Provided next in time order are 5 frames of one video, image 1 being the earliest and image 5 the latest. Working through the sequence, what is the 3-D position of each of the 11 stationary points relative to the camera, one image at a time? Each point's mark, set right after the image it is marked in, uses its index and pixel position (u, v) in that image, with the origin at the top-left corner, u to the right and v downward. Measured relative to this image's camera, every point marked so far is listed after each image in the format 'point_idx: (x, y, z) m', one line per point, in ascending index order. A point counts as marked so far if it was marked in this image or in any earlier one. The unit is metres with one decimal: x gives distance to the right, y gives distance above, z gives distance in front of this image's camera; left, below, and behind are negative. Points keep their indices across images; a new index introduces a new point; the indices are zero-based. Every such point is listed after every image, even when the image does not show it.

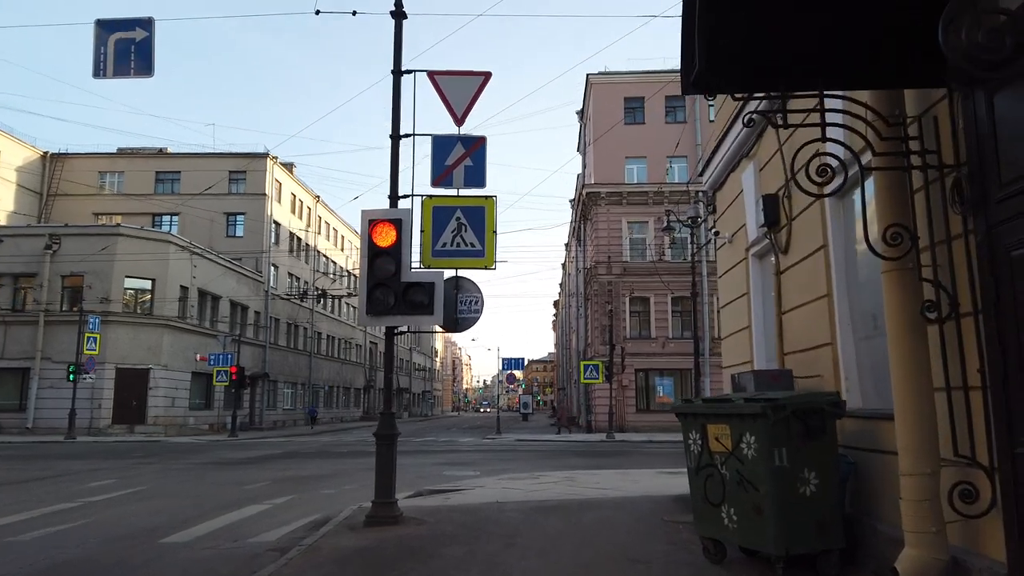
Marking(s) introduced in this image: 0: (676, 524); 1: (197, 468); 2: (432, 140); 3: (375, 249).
0: (+1.8, -2.6, +8.2) m
1: (-7.6, -4.3, +17.9) m
2: (-1.0, +1.9, +9.6) m
3: (-1.6, +0.5, +8.9) m
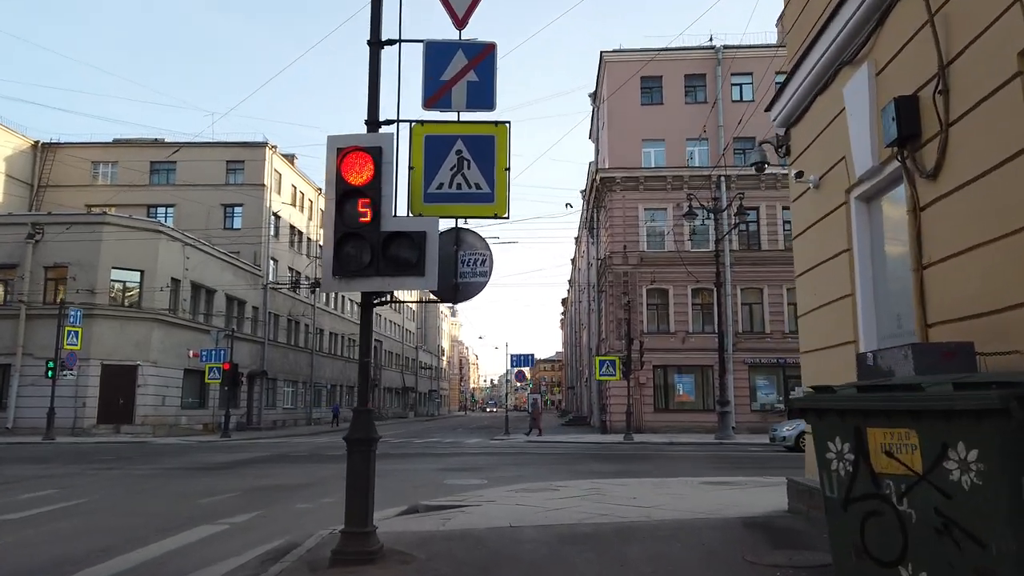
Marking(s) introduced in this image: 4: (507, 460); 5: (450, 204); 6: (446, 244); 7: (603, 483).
0: (+2.0, -2.2, +5.8) m
1: (-7.3, -3.9, +15.6) m
2: (-0.8, +2.3, +7.2) m
3: (-1.5, +0.9, +6.5) m
4: (-0.2, -4.4, +19.0) m
5: (-0.6, +0.8, +7.0) m
6: (-0.6, +0.4, +7.0) m
7: (+1.5, -3.2, +12.3) m
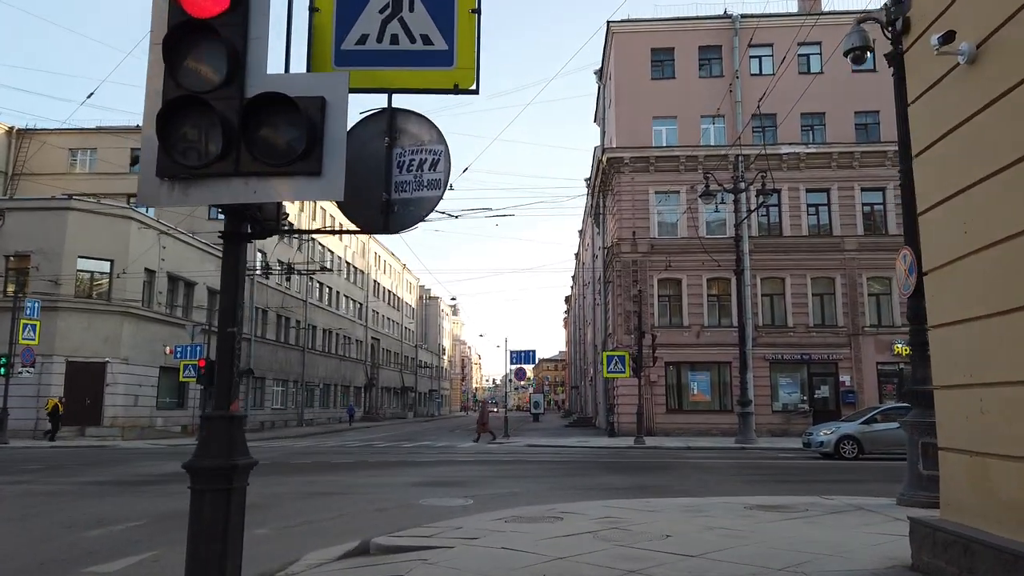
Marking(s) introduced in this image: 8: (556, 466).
0: (+1.8, -1.8, +3.0) m
1: (-7.4, -3.5, +12.8) m
2: (-1.0, +2.8, +4.4) m
3: (-1.6, +1.3, +3.7) m
4: (-0.3, -3.9, +16.1) m
5: (-0.7, +1.2, +4.2) m
6: (-0.8, +0.8, +4.2) m
7: (+1.4, -2.8, +9.5) m
8: (+1.0, -4.1, +17.4) m
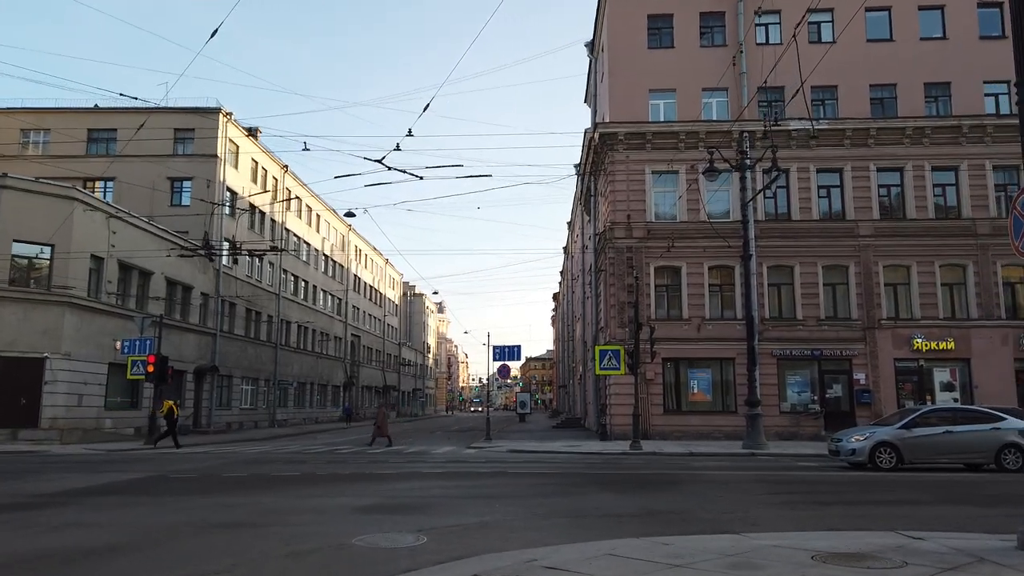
0: (+1.6, -1.3, 0.0) m
1: (-7.8, -3.0, +9.7) m
2: (-1.2, +3.2, +1.4) m
3: (-1.8, +1.7, +0.7) m
4: (-0.7, -3.5, +13.1) m
5: (-1.0, +1.7, +1.2) m
6: (-1.0, +1.3, +1.2) m
7: (+1.0, -2.4, +6.5) m
8: (+0.6, -3.7, +14.4) m
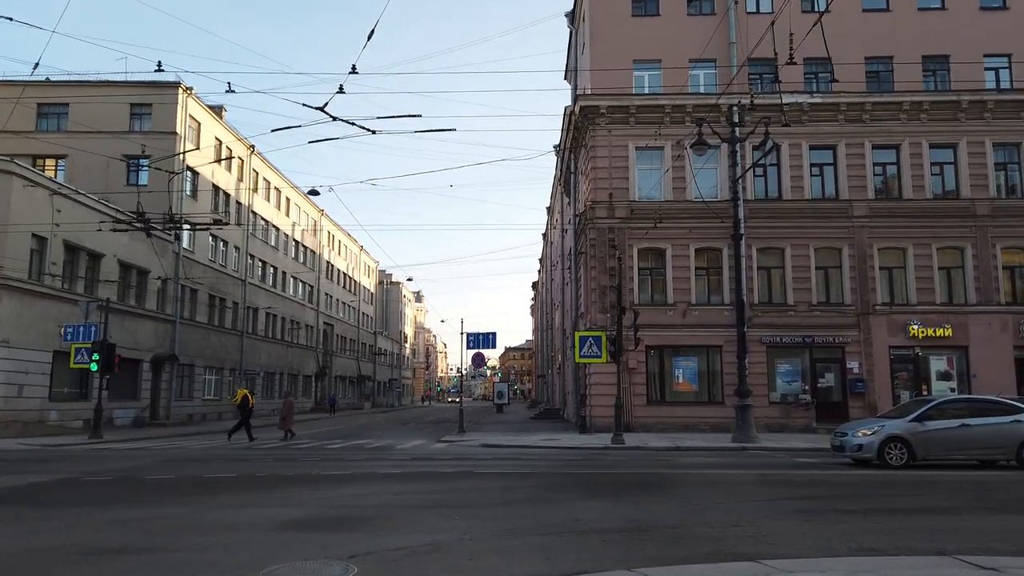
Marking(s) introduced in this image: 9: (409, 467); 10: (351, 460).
0: (+1.4, -1.1, -1.8) m
1: (-8.2, -2.6, +7.7) m
2: (-1.4, +3.5, -0.6) m
3: (-2.0, +2.0, -1.3) m
4: (-1.2, -3.1, +11.2) m
5: (-1.1, +1.9, -0.8) m
6: (-1.2, +1.5, -0.8) m
7: (+0.7, -2.0, +4.7) m
8: (0.0, -3.3, +12.6) m
9: (-2.1, -3.7, +15.2) m
10: (-3.7, -3.9, +17.1) m
